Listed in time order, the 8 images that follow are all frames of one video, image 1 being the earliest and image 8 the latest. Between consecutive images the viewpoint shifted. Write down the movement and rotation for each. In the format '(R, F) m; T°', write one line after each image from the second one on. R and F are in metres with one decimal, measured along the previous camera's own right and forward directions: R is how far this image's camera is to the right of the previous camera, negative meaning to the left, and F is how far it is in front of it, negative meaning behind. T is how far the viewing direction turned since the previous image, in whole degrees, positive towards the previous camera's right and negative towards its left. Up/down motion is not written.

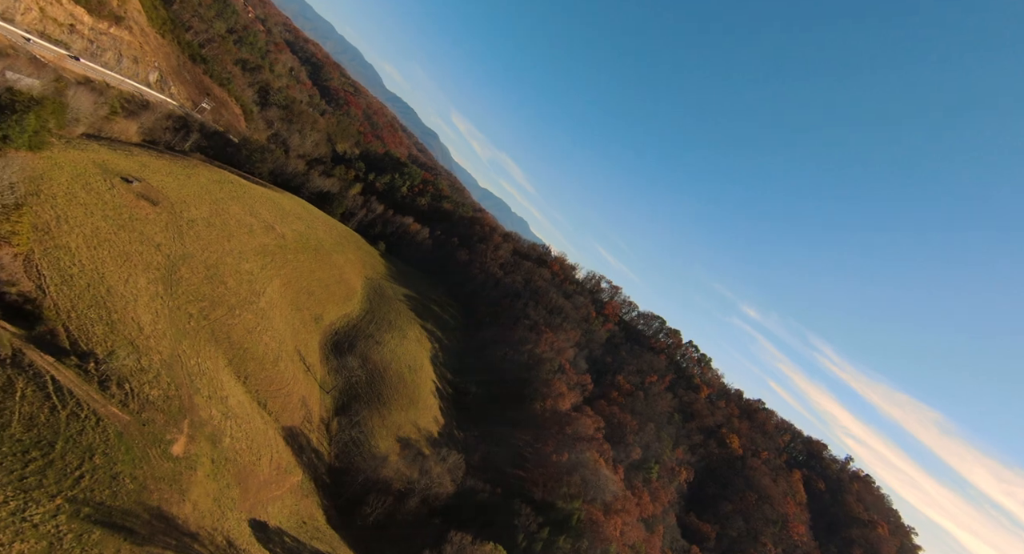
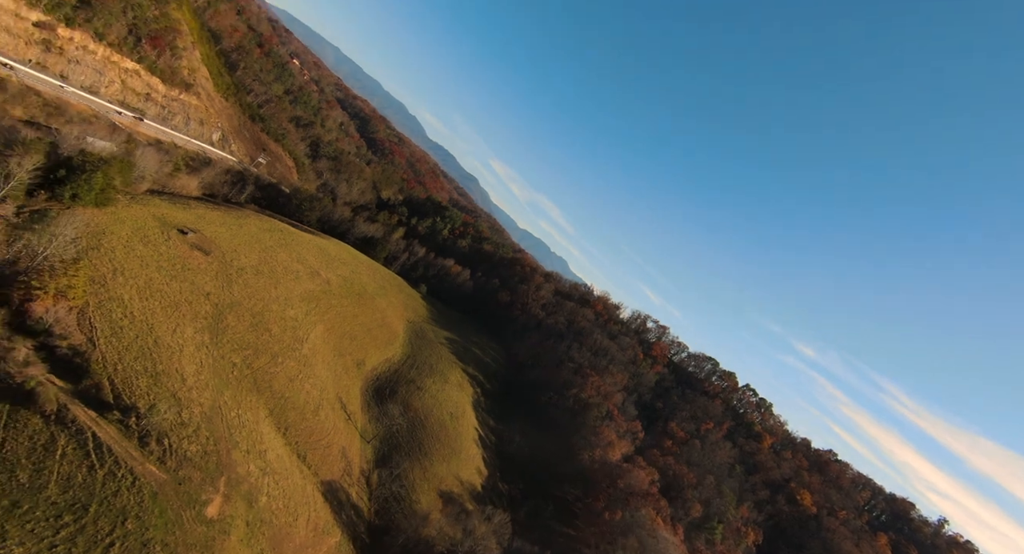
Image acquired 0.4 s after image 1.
(-0.3, +1.3) m; -5°
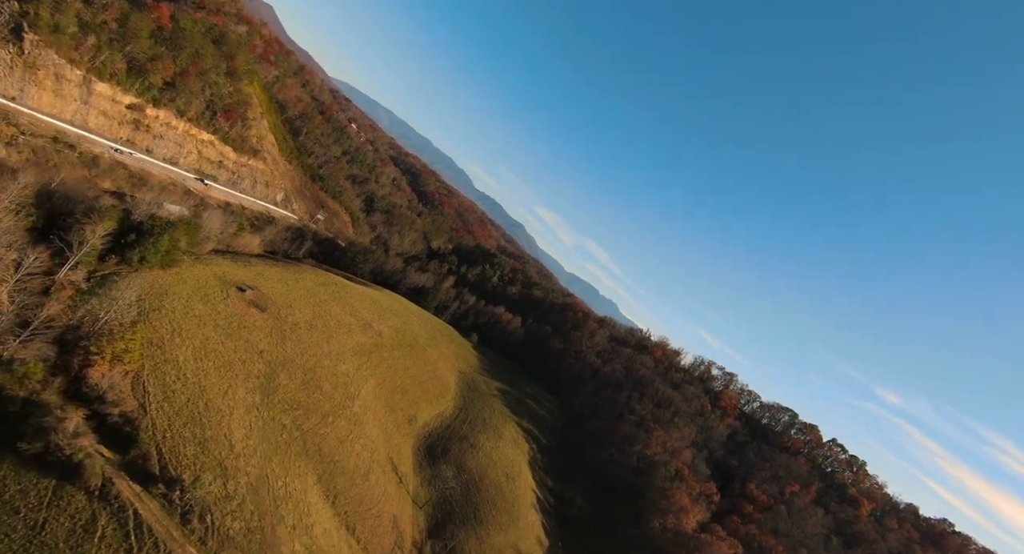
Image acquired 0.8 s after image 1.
(-0.5, +2.0) m; -6°
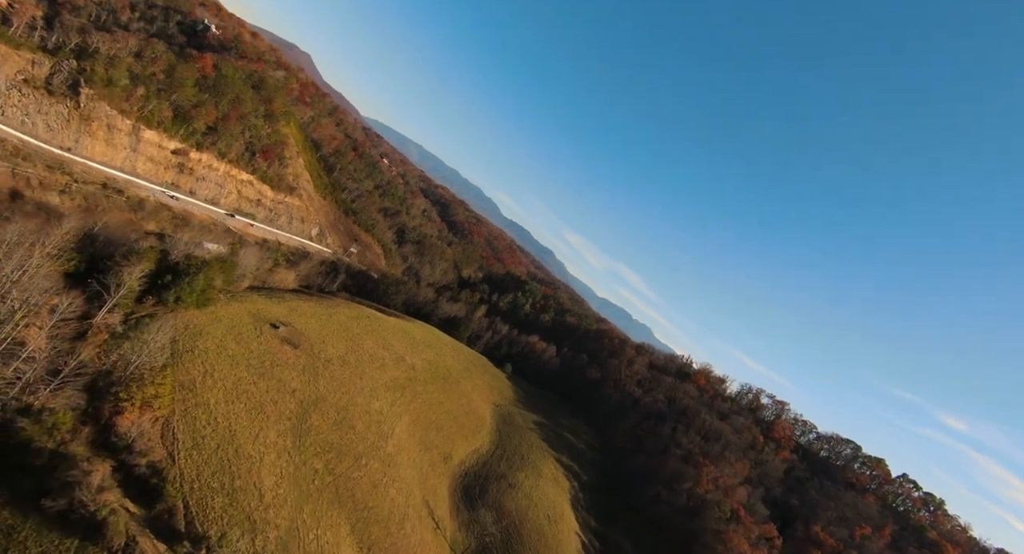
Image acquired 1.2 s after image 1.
(-0.4, +1.6) m; -3°
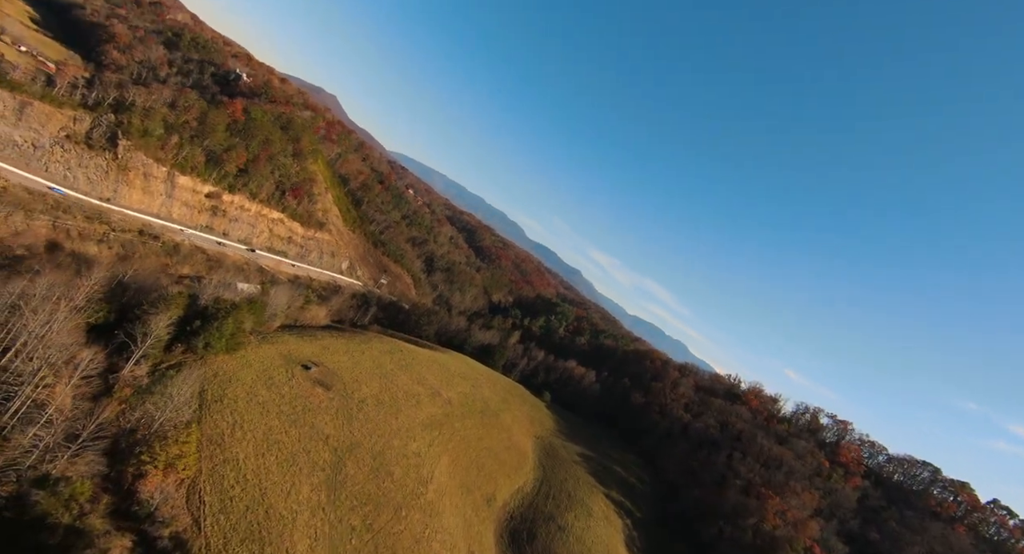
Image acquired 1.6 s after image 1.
(-0.8, +2.4) m; -3°
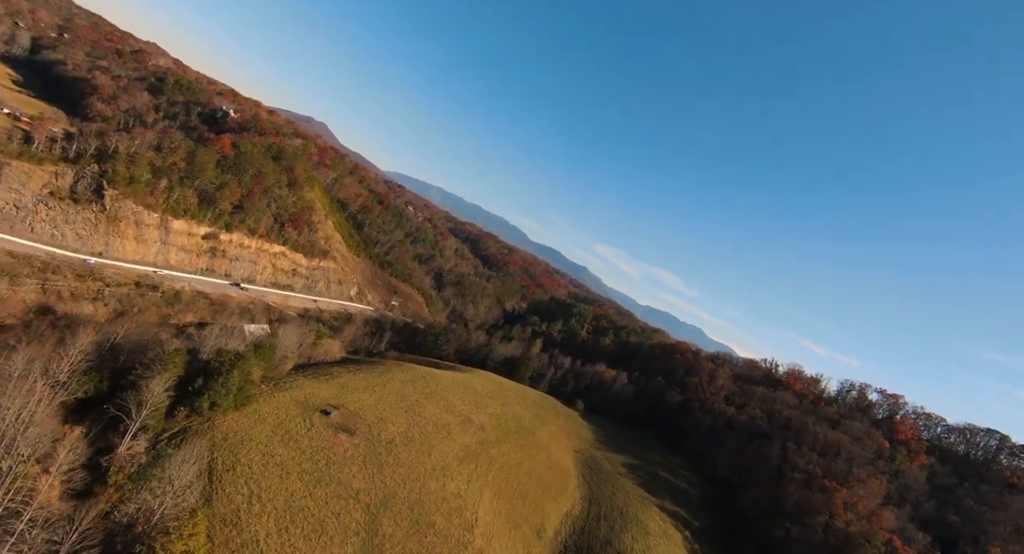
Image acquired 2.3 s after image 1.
(-1.3, +3.8) m; -1°
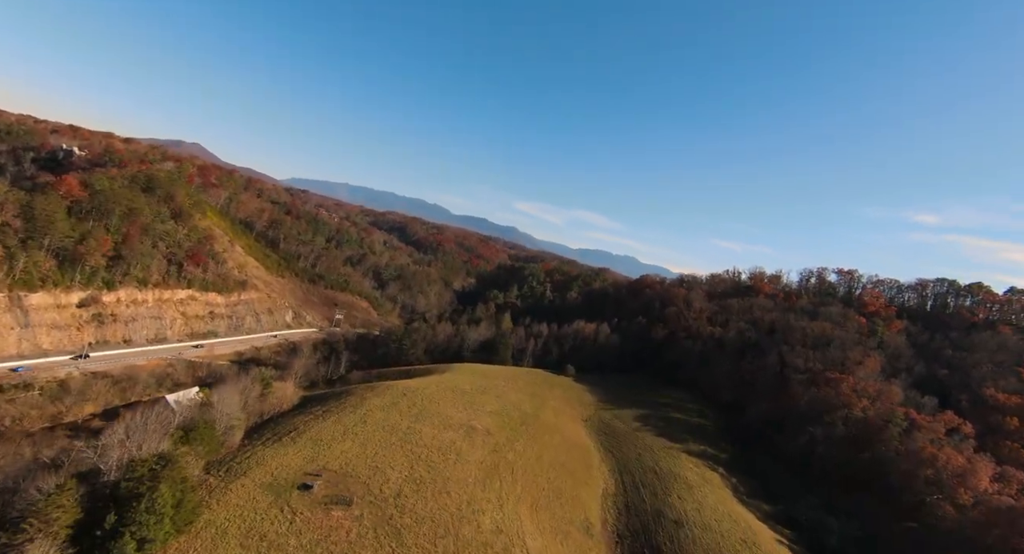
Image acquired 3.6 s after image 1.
(-2.8, +7.7) m; +7°
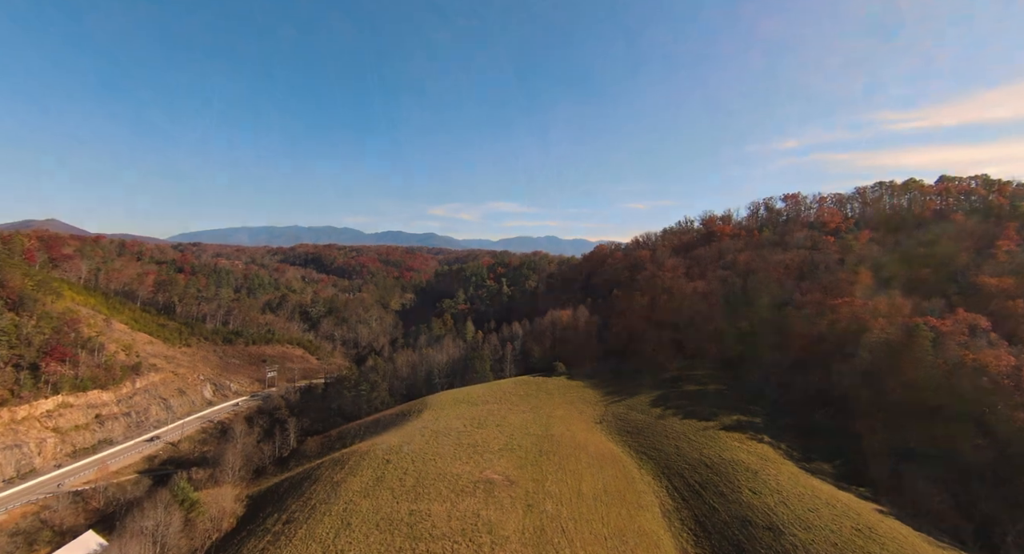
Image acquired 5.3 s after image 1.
(-3.6, +10.7) m; +8°
